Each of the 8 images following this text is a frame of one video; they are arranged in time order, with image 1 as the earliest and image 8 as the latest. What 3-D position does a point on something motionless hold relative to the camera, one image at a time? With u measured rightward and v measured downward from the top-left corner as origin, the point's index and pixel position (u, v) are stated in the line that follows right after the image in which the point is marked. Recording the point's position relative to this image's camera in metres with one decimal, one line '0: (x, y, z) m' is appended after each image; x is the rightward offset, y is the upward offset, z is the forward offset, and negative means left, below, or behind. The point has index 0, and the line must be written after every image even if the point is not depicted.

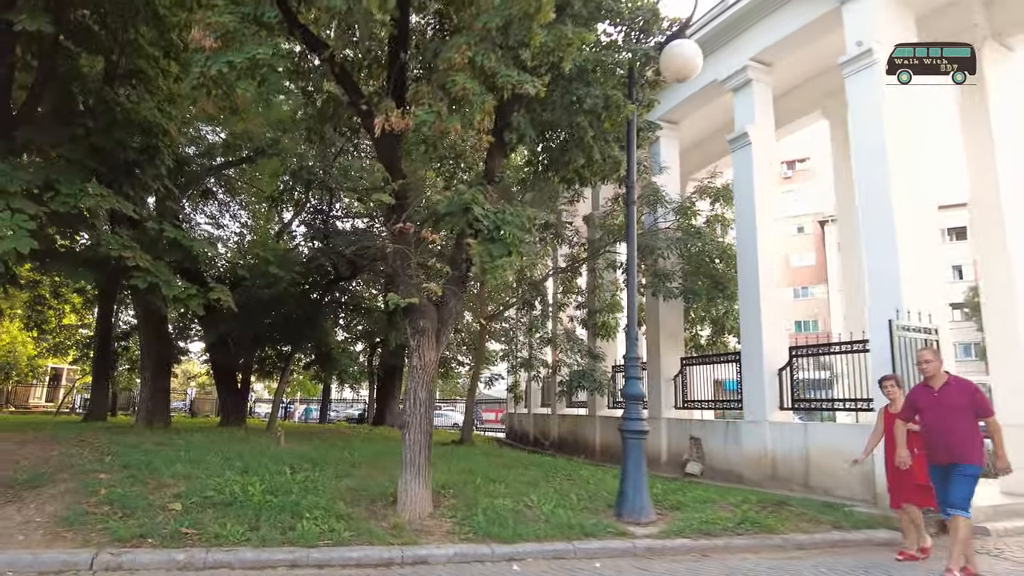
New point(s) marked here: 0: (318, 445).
0: (-3.1, -2.5, +10.5) m
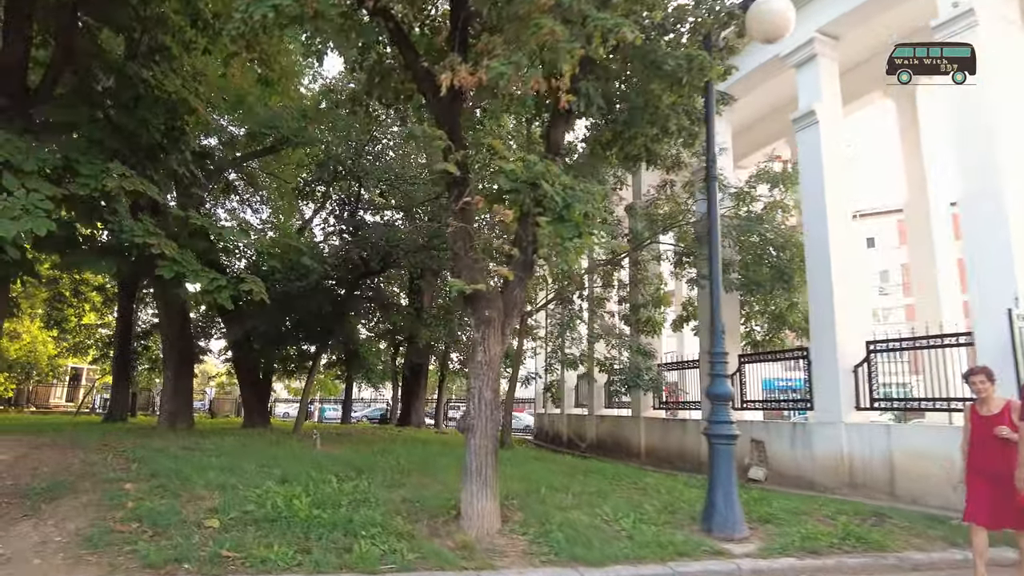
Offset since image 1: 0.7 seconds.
0: (-2.3, -2.4, +9.6) m
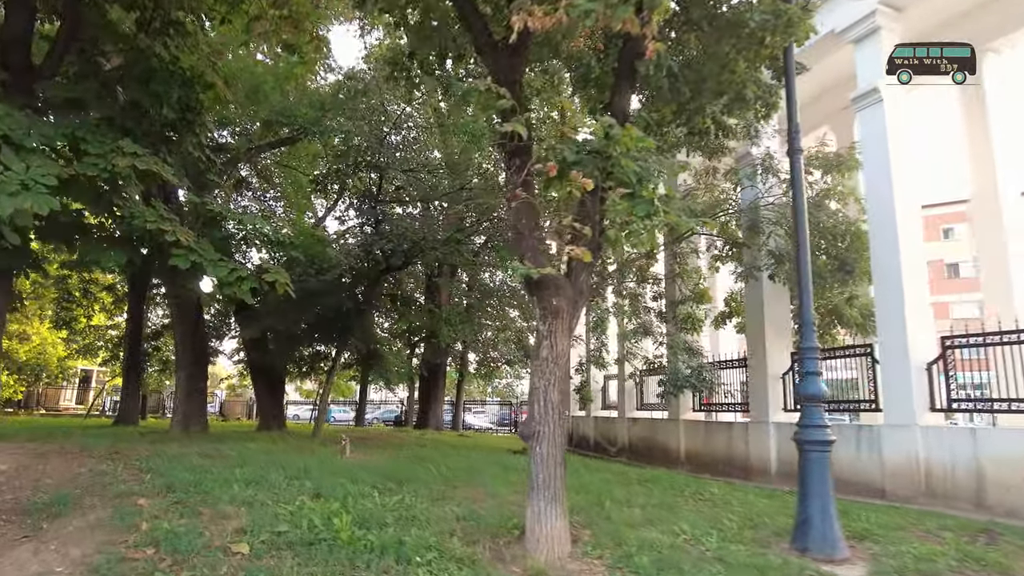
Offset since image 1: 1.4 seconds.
0: (-1.7, -2.3, +8.8) m
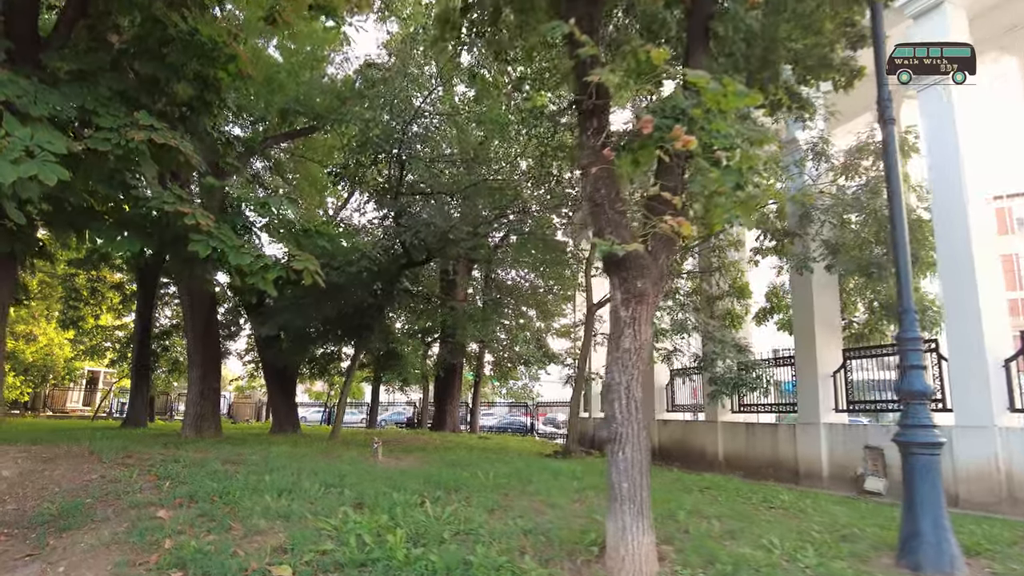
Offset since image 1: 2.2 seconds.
0: (-1.1, -2.2, +8.1) m
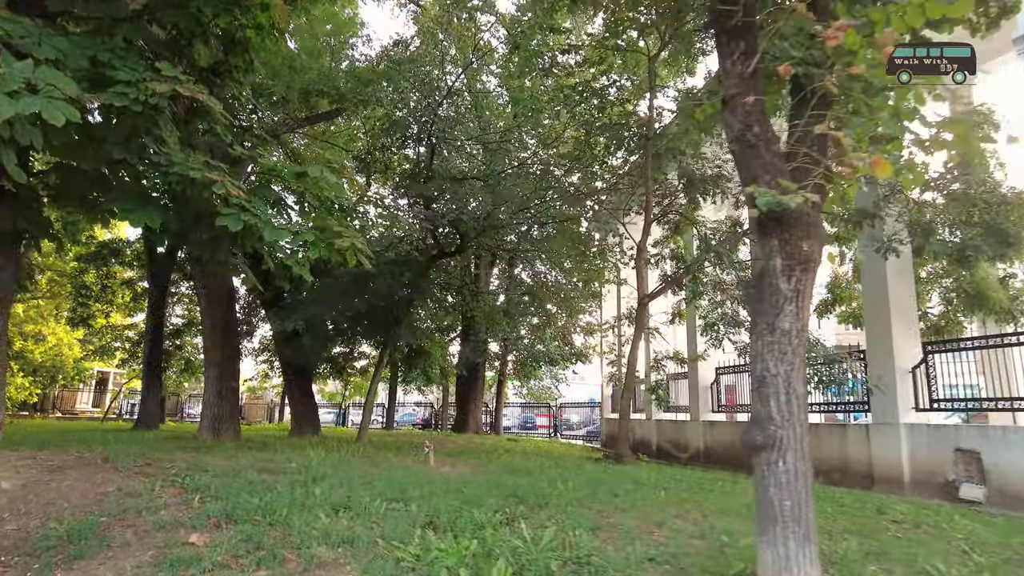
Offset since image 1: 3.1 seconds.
0: (-0.3, -2.0, +7.1) m
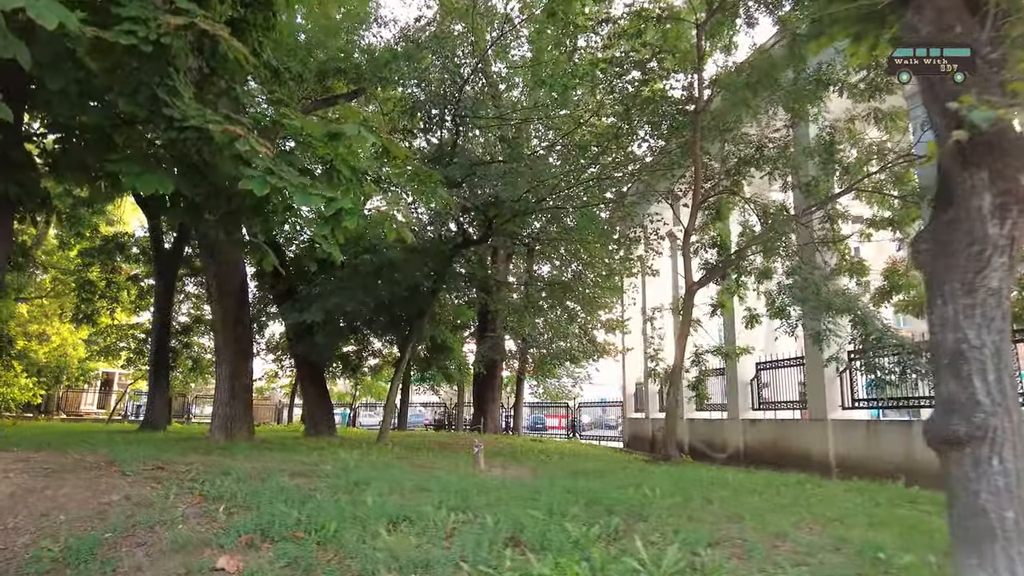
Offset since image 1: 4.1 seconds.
0: (+0.2, -1.8, +6.3) m
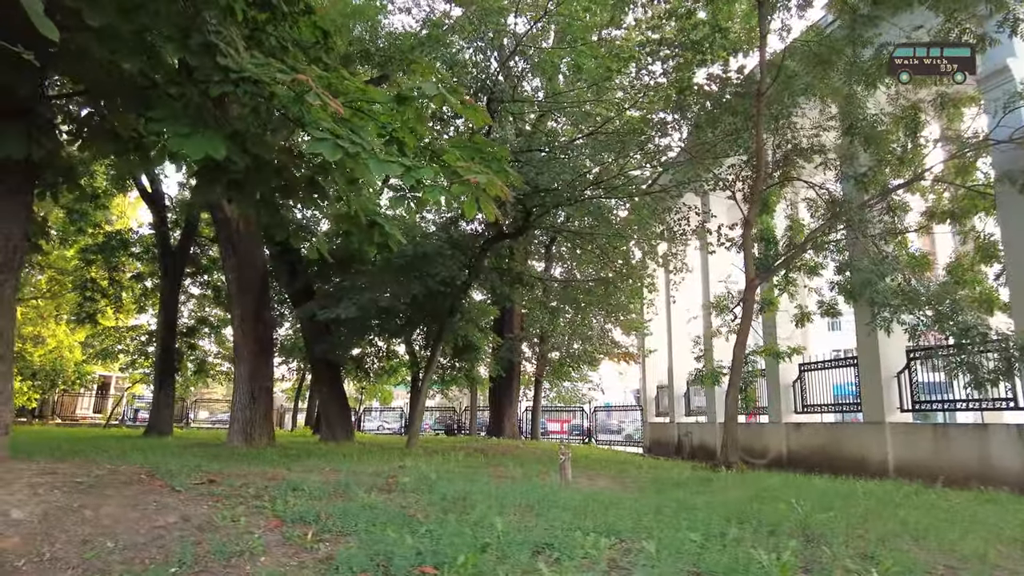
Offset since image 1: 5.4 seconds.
0: (+1.0, -1.6, +5.5) m
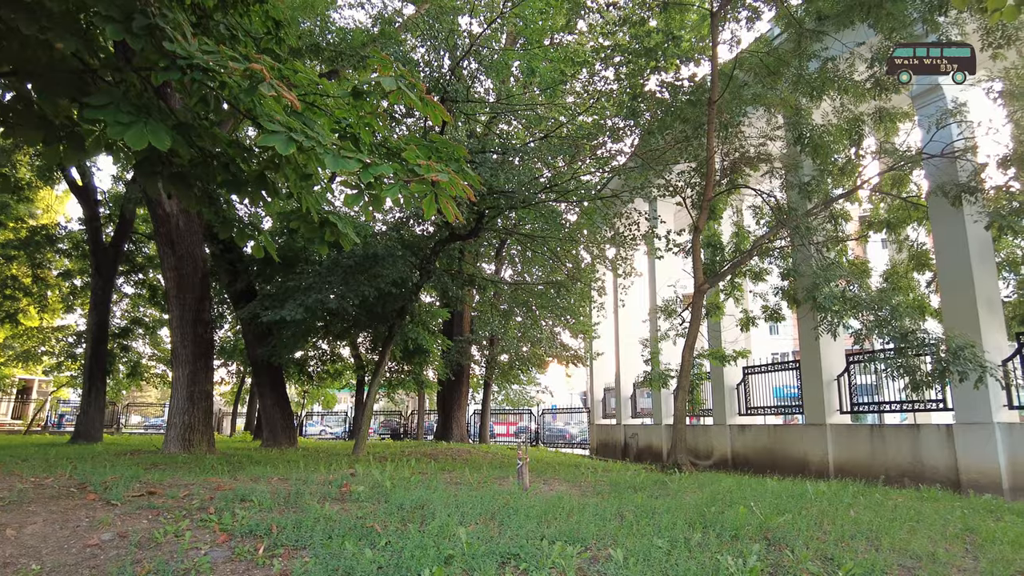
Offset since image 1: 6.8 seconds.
0: (+0.6, -1.7, +5.5) m
